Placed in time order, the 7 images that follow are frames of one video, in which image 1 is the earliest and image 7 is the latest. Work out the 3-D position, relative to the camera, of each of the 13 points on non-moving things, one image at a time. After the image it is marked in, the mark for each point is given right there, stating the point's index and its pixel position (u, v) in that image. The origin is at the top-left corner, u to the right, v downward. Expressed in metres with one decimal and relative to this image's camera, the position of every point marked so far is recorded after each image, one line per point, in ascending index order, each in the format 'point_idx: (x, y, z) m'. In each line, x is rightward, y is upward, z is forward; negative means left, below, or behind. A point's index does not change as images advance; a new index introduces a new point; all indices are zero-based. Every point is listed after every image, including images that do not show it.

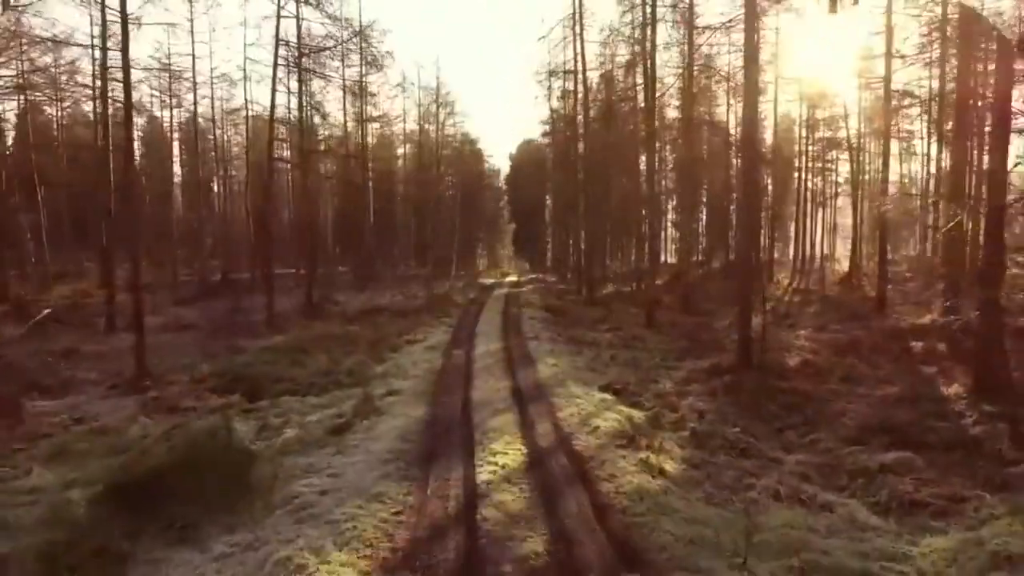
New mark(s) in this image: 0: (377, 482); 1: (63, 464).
0: (-1.4, -1.9, +7.3) m
1: (-5.6, -2.2, +9.0) m
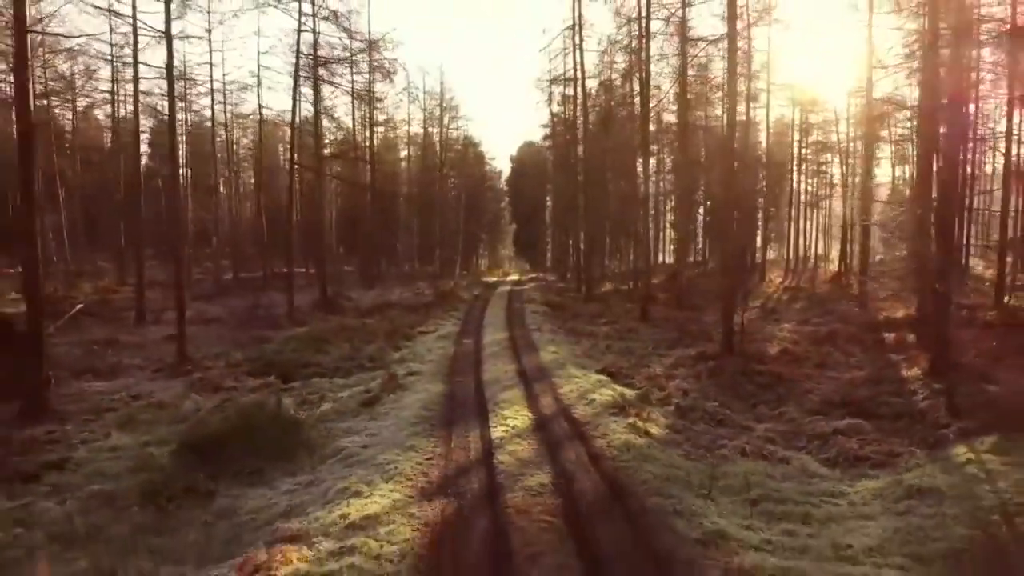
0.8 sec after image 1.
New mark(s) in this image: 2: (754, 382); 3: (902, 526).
0: (-1.3, -1.8, +8.8) m
1: (-5.5, -2.0, +10.4) m
2: (+4.3, -1.7, +13.0) m
3: (+3.5, -2.1, +6.4) m
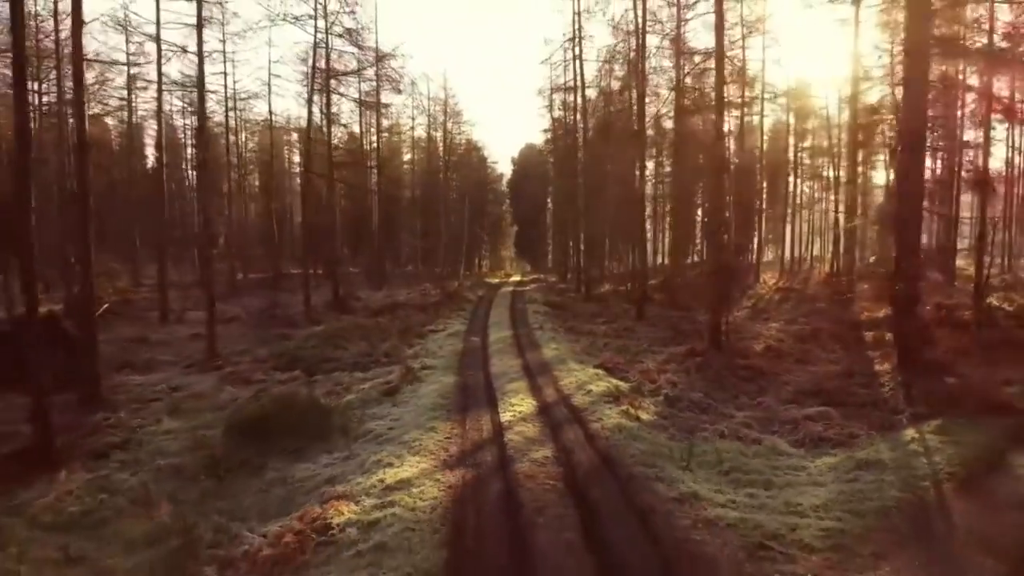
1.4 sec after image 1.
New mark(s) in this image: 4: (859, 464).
0: (-1.2, -1.8, +10.0) m
1: (-5.4, -2.1, +11.7) m
2: (+4.4, -1.7, +14.3) m
3: (+3.6, -2.2, +7.7) m
4: (+4.1, -2.1, +8.6) m
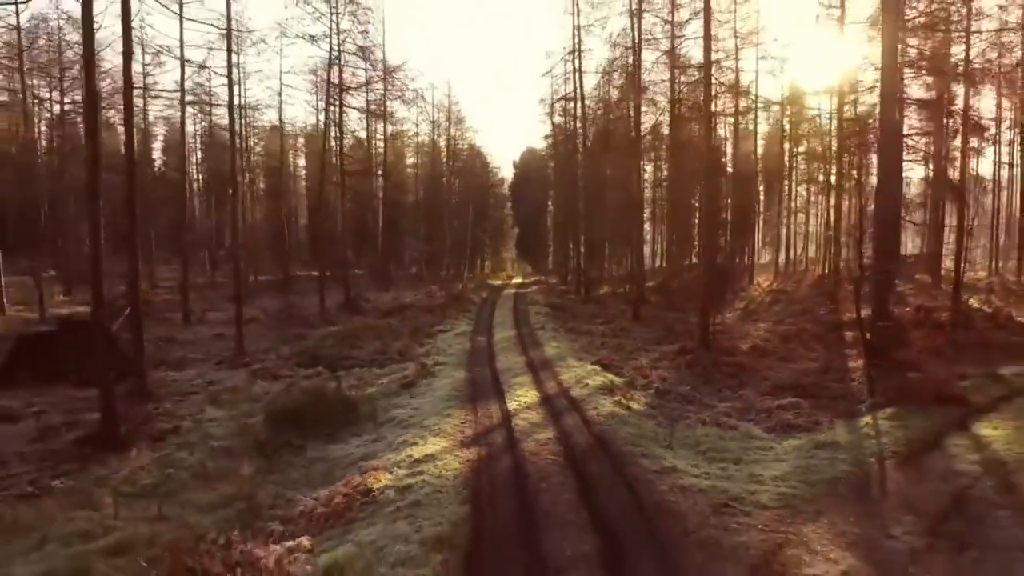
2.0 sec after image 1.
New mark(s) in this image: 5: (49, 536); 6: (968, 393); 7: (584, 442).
0: (-1.1, -1.9, +11.4) m
1: (-5.3, -2.1, +13.1) m
2: (+4.5, -1.8, +15.6) m
3: (+3.7, -2.2, +9.1) m
4: (+4.2, -2.2, +10.0) m
5: (-4.7, -2.5, +7.4) m
6: (+8.0, -1.9, +12.7) m
7: (+0.9, -2.0, +9.6) m
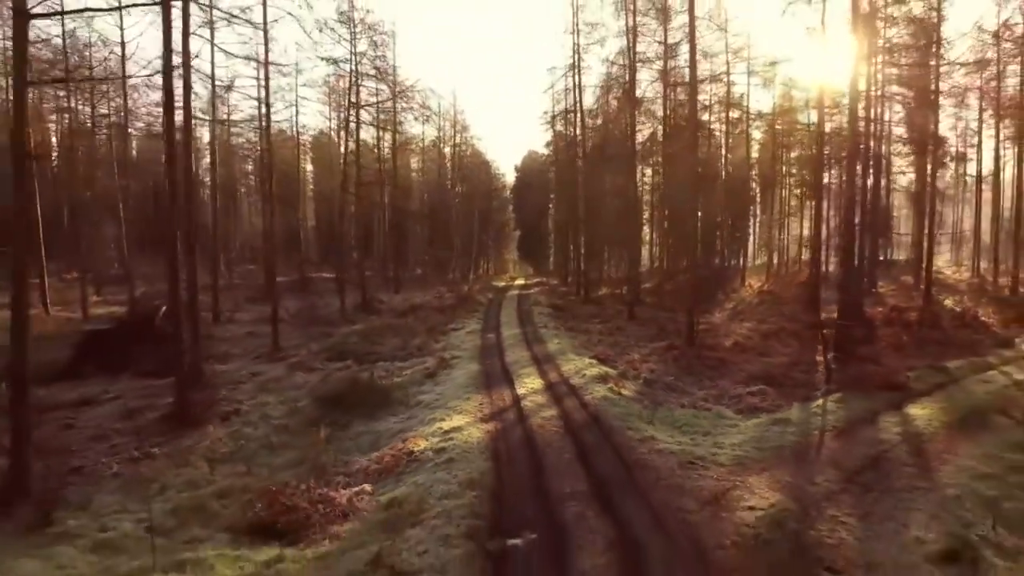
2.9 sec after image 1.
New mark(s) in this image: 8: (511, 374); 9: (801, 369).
0: (-0.9, -2.0, +13.5) m
1: (-5.1, -2.2, +15.2) m
2: (+4.7, -1.9, +17.7) m
3: (+3.8, -2.3, +11.2) m
4: (+4.4, -2.2, +12.1) m
5: (-4.6, -2.6, +9.5) m
6: (+8.1, -1.9, +14.8) m
7: (+1.1, -2.1, +11.7) m
8: (0.0, -1.8, +15.4) m
9: (+6.8, -1.9, +17.0) m
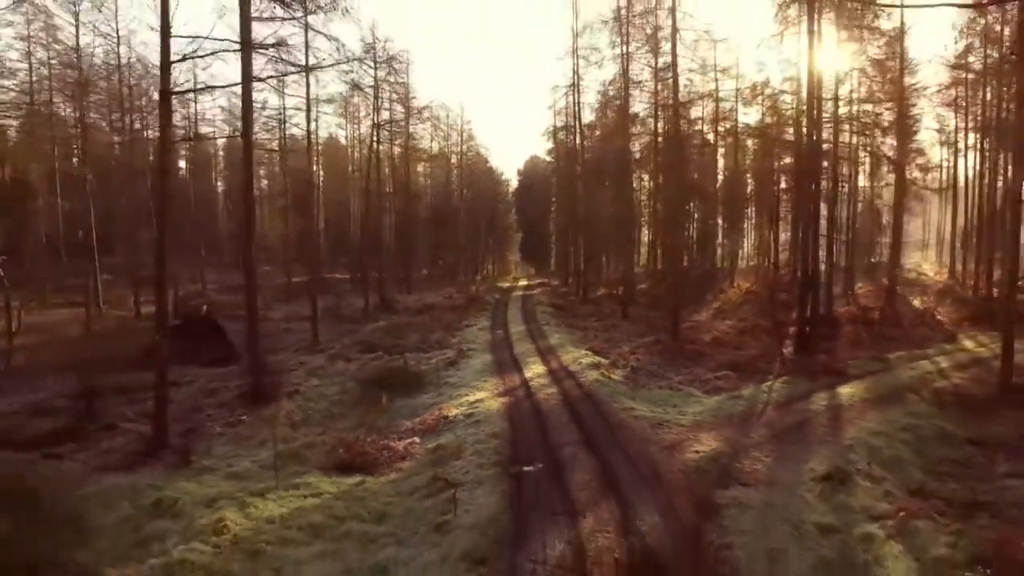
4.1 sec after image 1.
0: (-0.7, -2.1, +16.6) m
1: (-4.9, -2.3, +18.3) m
2: (+4.9, -1.9, +20.8) m
3: (+4.0, -2.4, +14.3) m
4: (+4.6, -2.3, +15.2) m
5: (-4.4, -2.6, +12.6) m
6: (+8.4, -2.0, +17.9) m
7: (+1.3, -2.2, +14.8) m
8: (+0.2, -1.9, +18.5) m
9: (+7.0, -2.0, +20.1) m
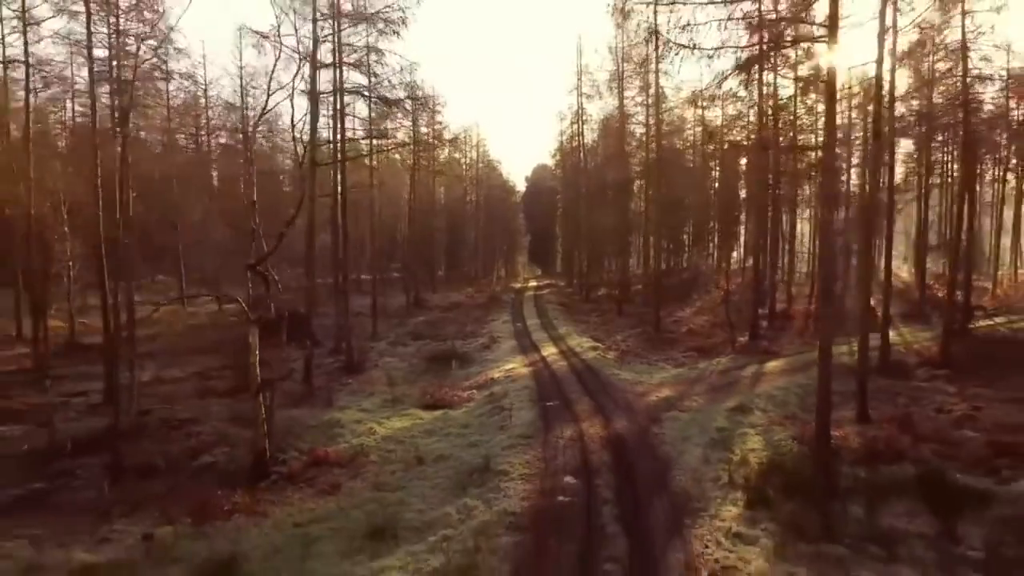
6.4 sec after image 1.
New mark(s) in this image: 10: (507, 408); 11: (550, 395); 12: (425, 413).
0: (0.0, -2.1, +22.9) m
1: (-4.2, -2.4, +24.6) m
2: (+5.6, -2.0, +27.1) m
3: (+4.7, -2.5, +20.5) m
4: (+5.3, -2.4, +21.4) m
5: (-3.7, -2.7, +18.9) m
6: (+9.0, -2.1, +24.1) m
7: (+2.0, -2.3, +21.1) m
8: (+0.9, -2.0, +24.8) m
9: (+7.7, -2.1, +26.3) m
10: (-0.1, -2.6, +15.8) m
11: (+0.9, -2.6, +17.2) m
12: (-2.0, -2.9, +16.4) m
